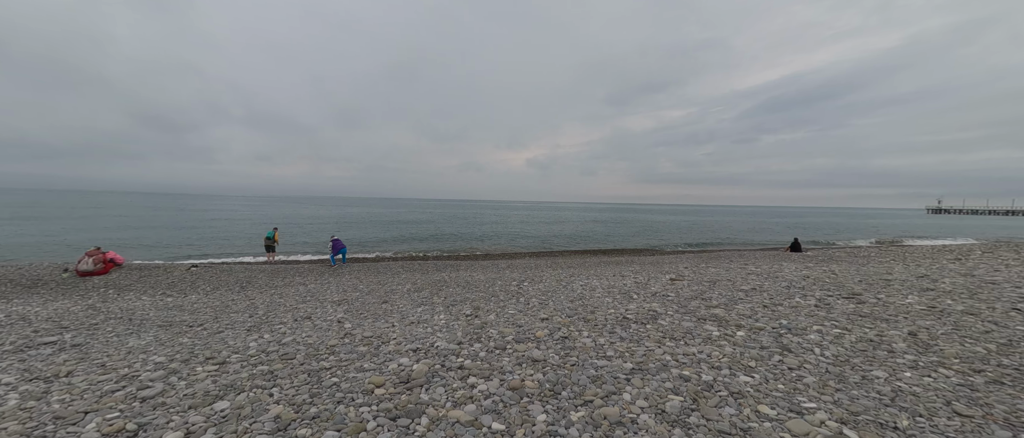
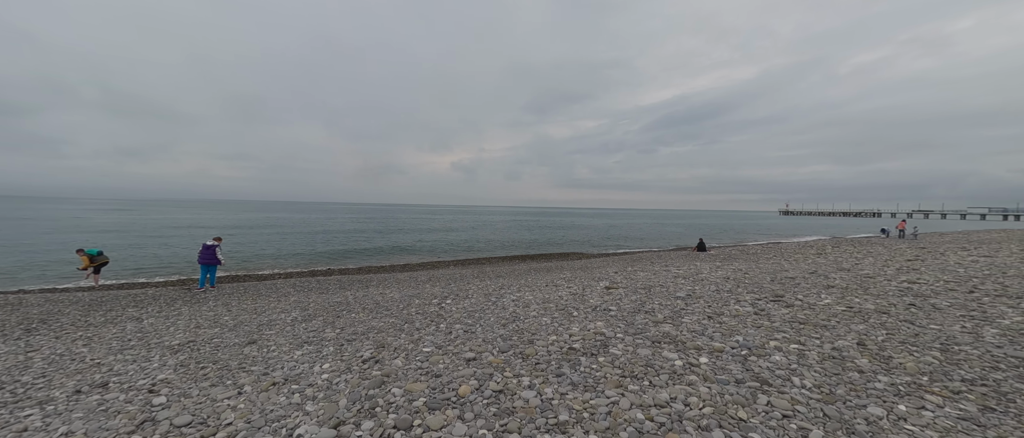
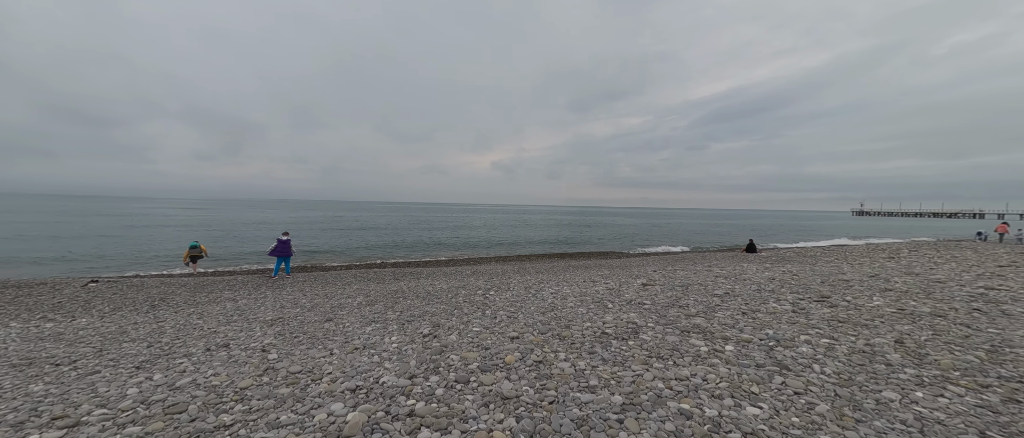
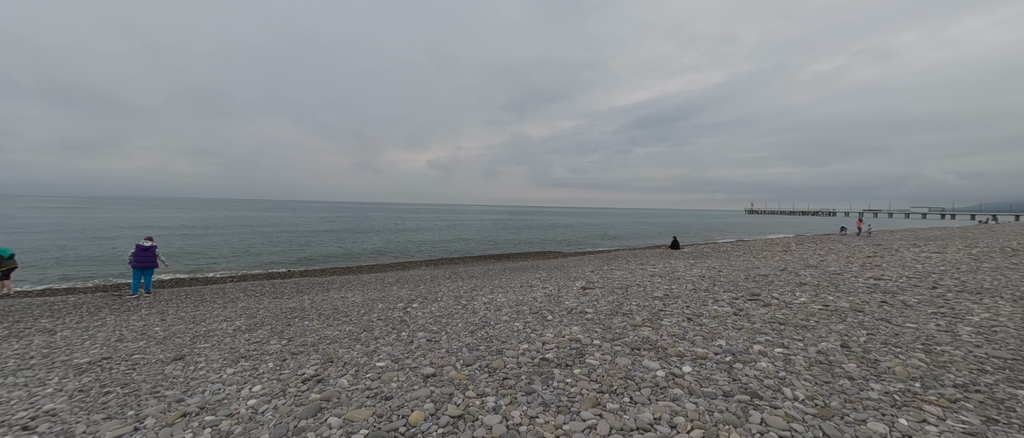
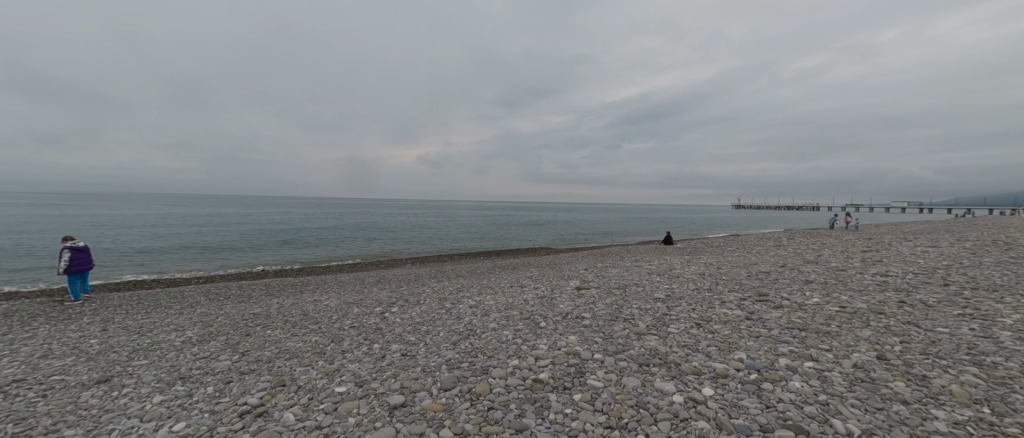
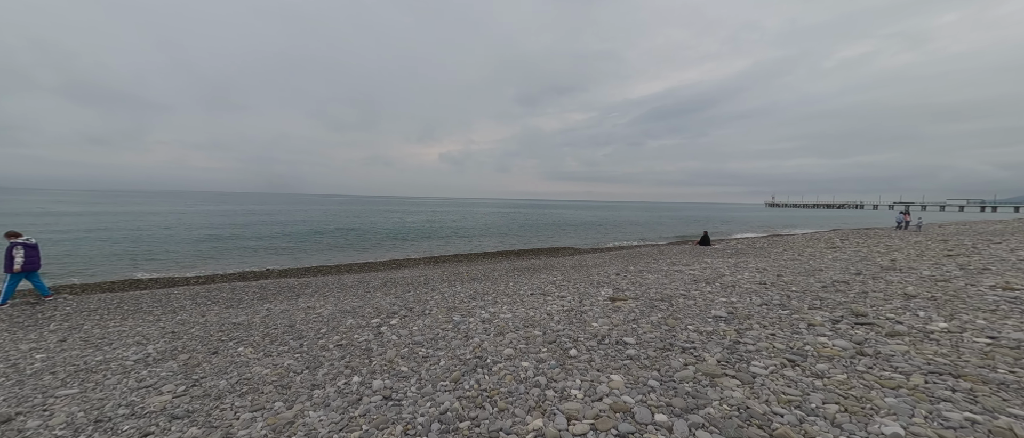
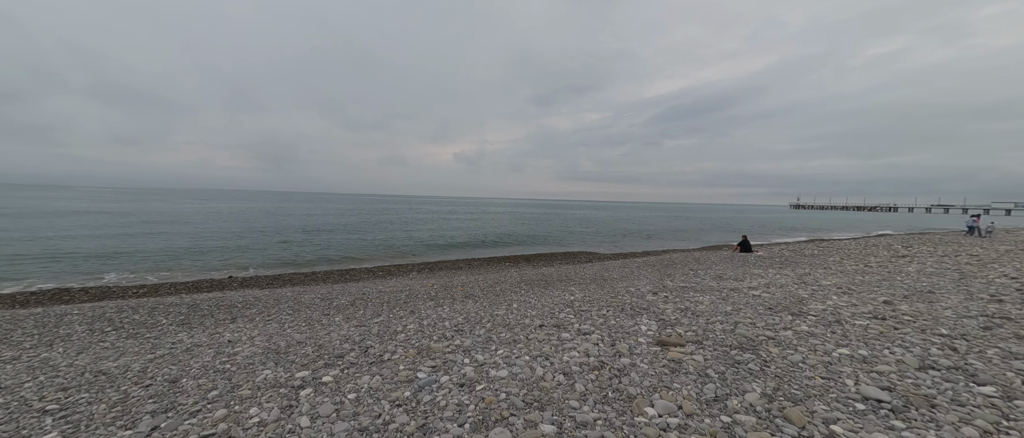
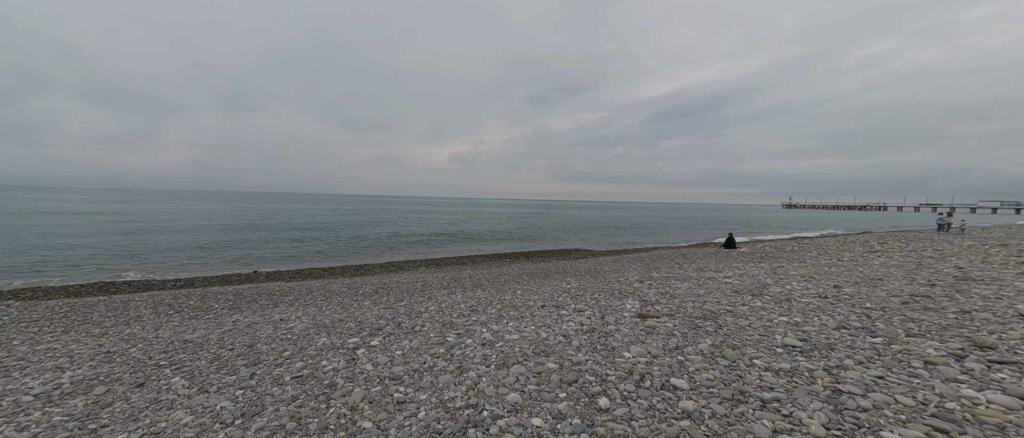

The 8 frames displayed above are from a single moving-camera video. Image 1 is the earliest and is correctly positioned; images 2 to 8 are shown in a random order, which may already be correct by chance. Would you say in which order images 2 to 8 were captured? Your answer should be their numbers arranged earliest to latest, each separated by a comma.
3, 2, 4, 5, 6, 8, 7
